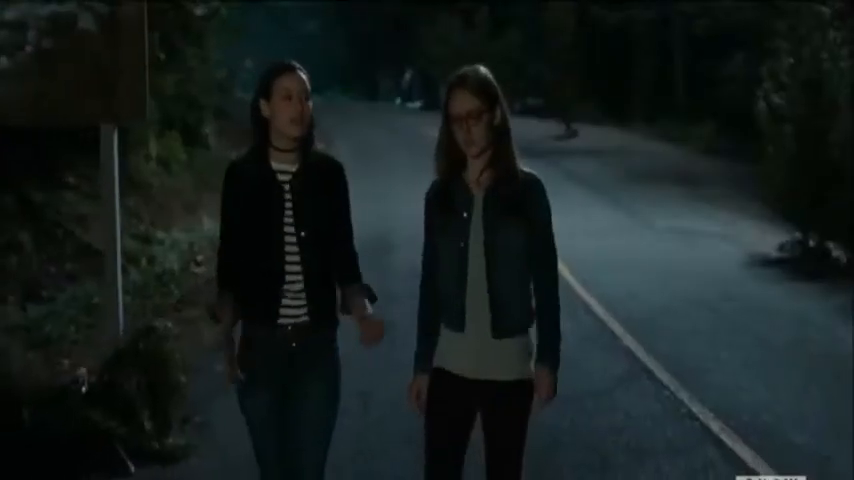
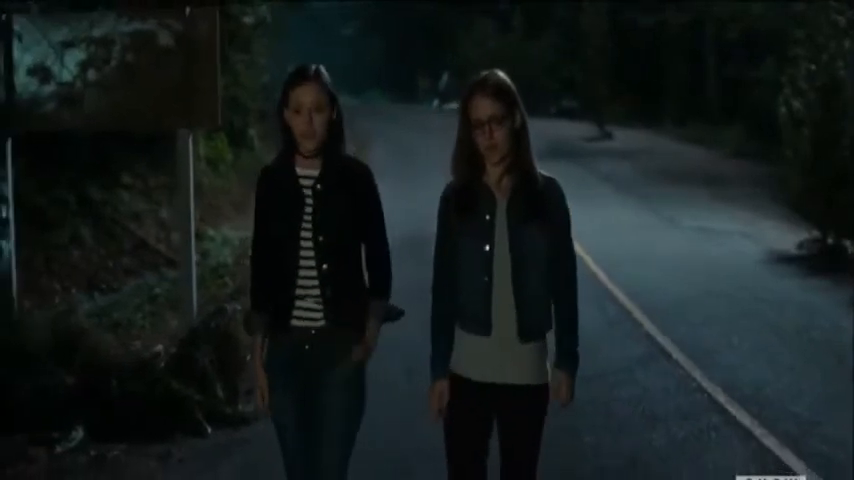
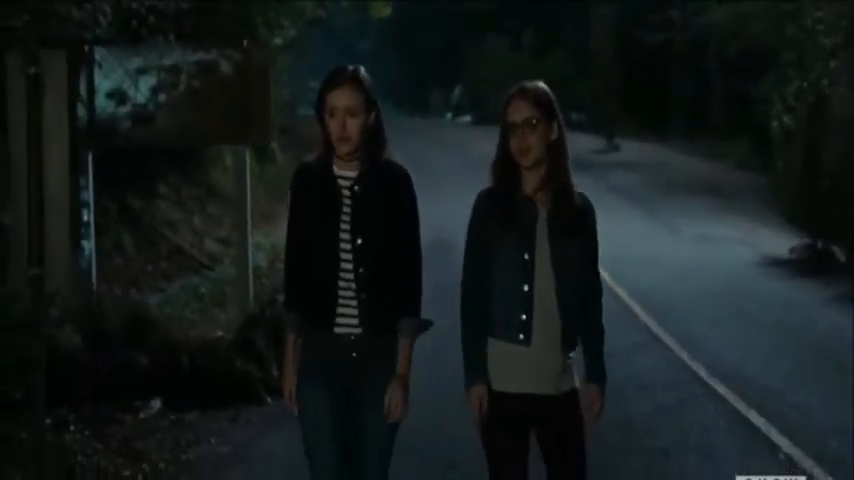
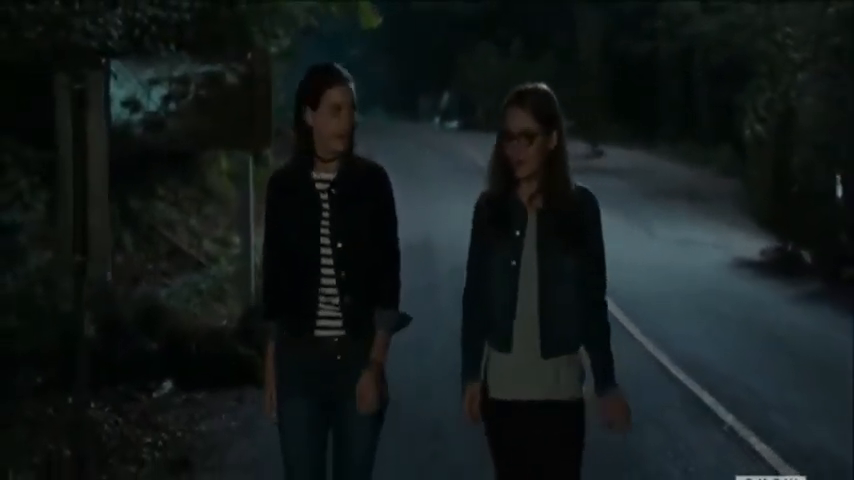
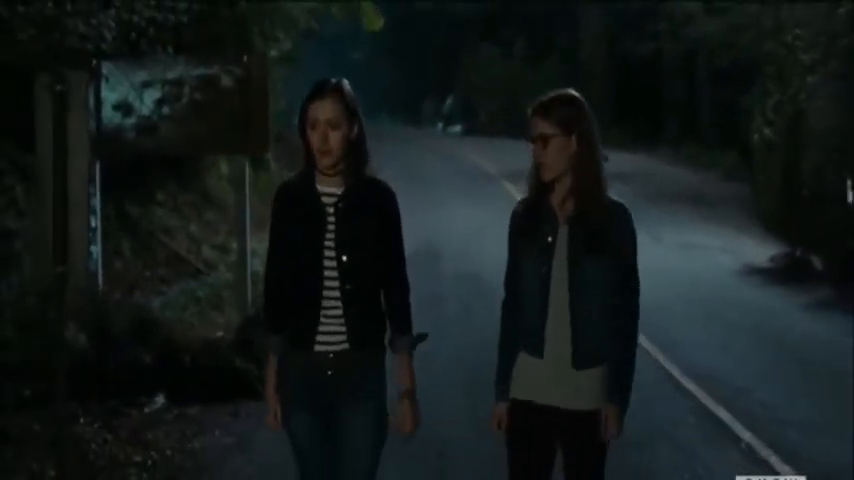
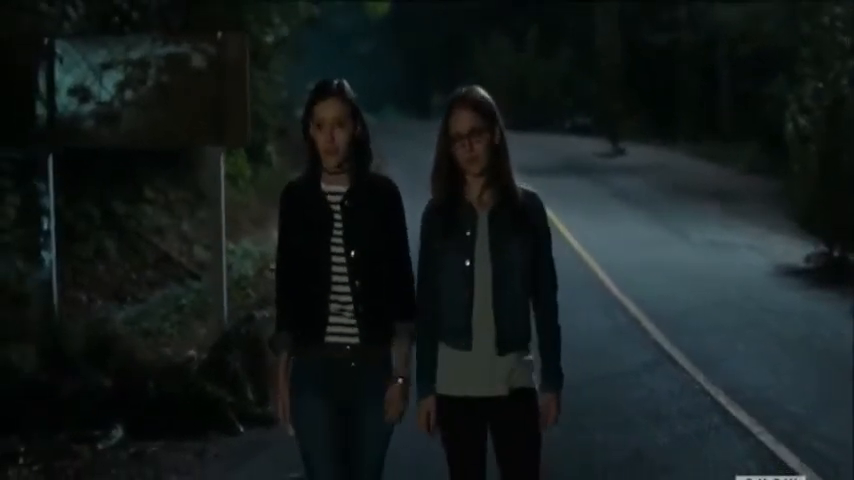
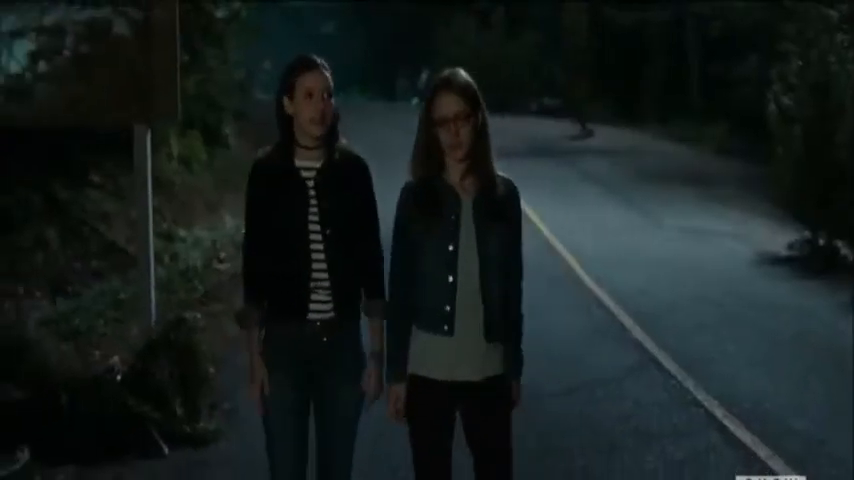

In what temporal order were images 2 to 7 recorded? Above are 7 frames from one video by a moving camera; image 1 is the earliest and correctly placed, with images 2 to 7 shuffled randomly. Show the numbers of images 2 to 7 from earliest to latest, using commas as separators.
7, 2, 6, 3, 5, 4
